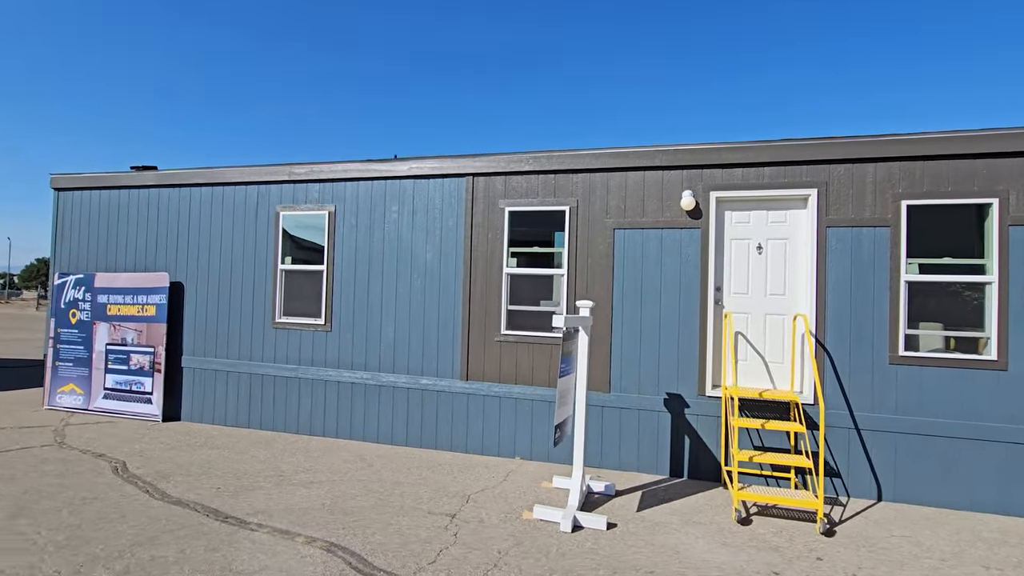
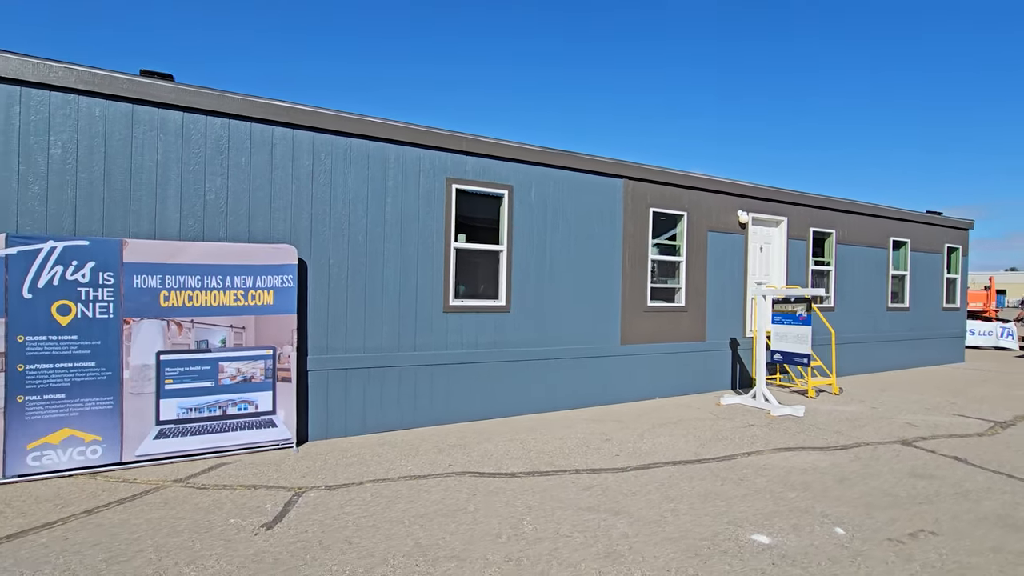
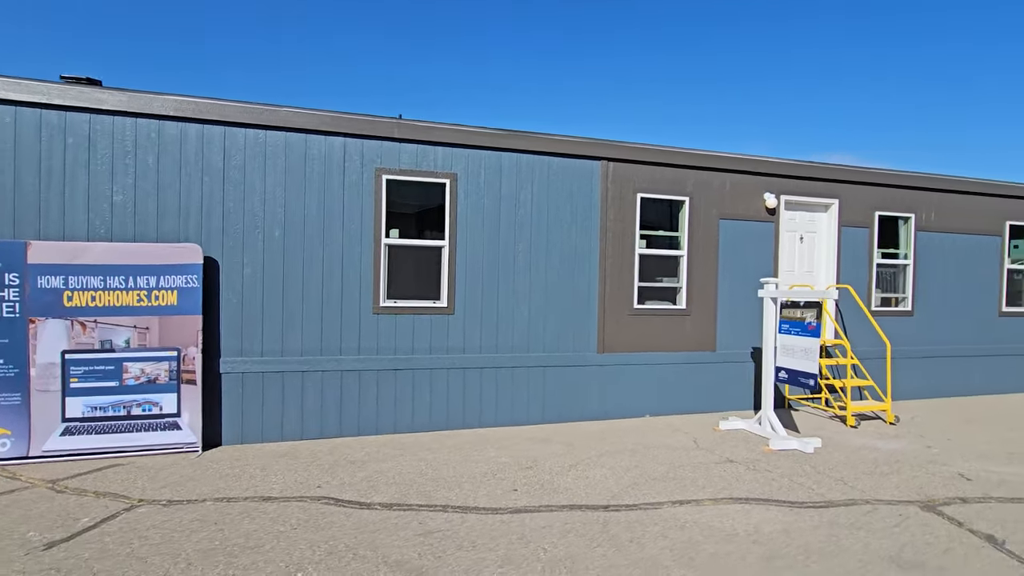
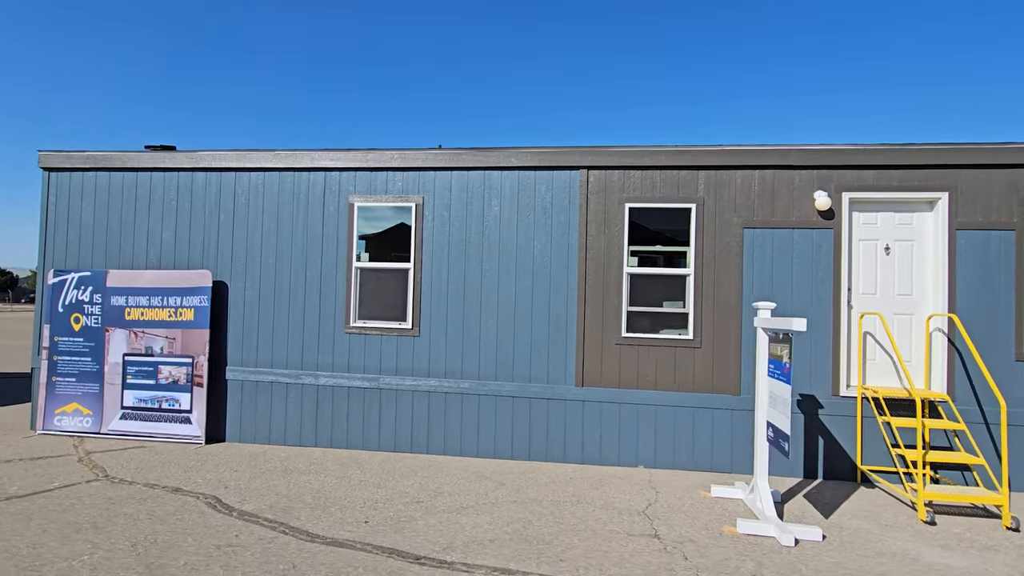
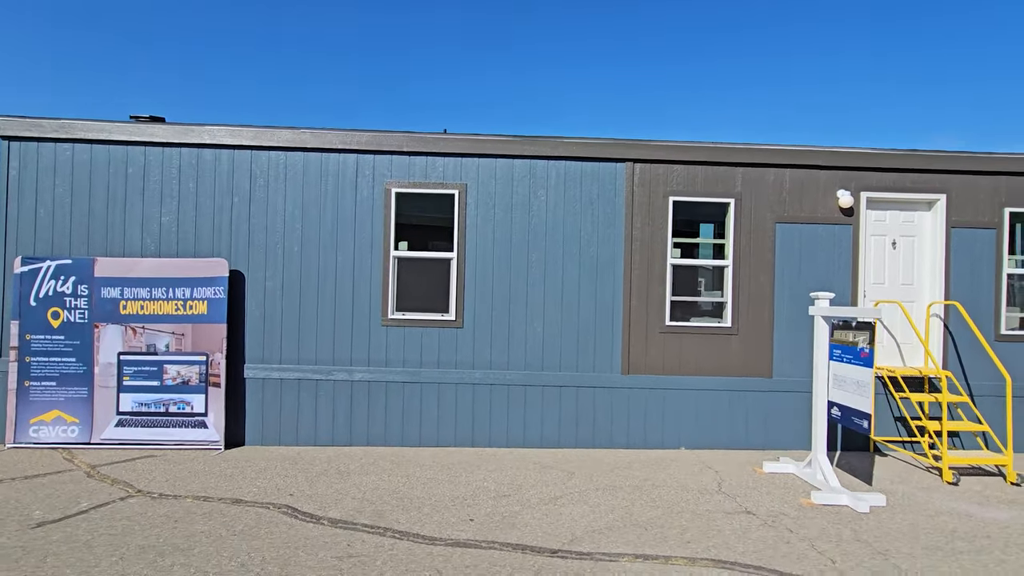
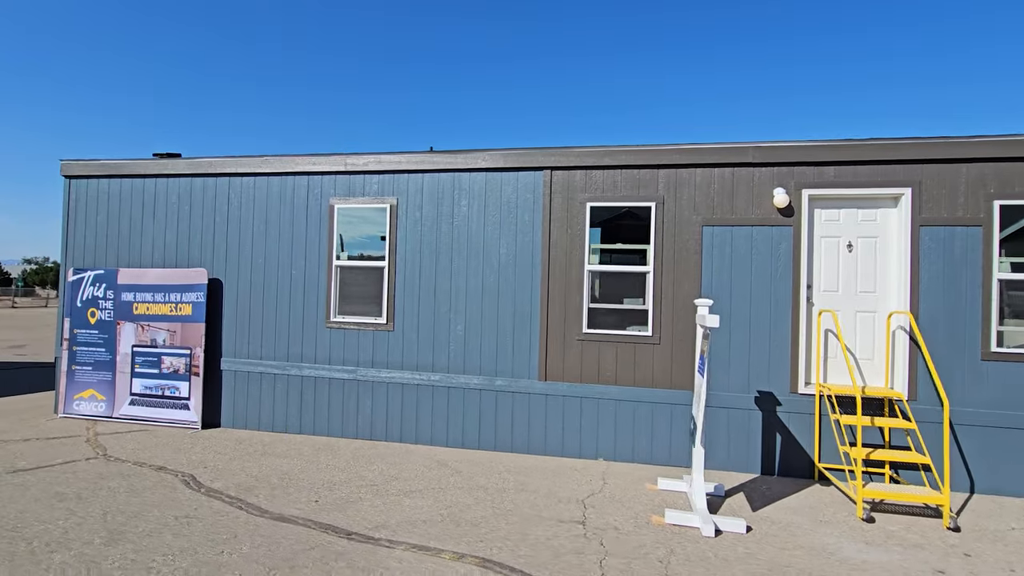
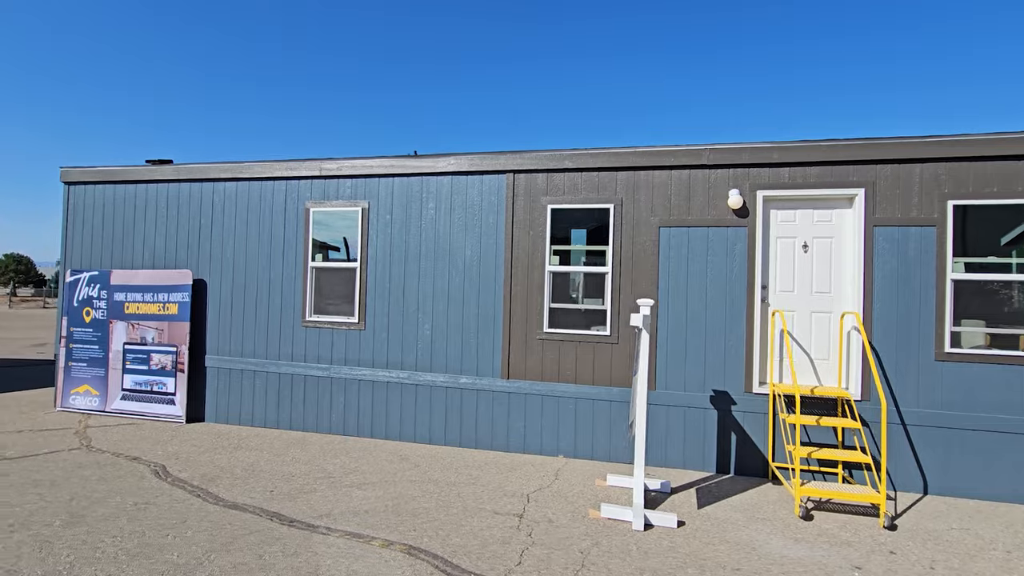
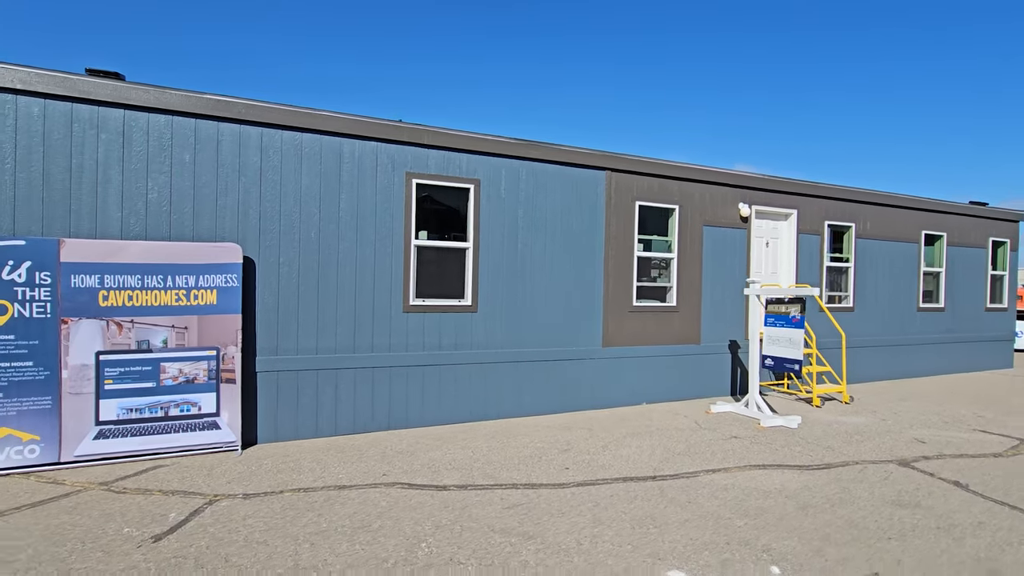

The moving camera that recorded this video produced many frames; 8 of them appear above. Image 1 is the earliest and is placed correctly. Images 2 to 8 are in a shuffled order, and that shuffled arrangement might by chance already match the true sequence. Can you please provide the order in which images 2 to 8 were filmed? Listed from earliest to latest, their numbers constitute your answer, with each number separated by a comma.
7, 6, 4, 5, 3, 8, 2
